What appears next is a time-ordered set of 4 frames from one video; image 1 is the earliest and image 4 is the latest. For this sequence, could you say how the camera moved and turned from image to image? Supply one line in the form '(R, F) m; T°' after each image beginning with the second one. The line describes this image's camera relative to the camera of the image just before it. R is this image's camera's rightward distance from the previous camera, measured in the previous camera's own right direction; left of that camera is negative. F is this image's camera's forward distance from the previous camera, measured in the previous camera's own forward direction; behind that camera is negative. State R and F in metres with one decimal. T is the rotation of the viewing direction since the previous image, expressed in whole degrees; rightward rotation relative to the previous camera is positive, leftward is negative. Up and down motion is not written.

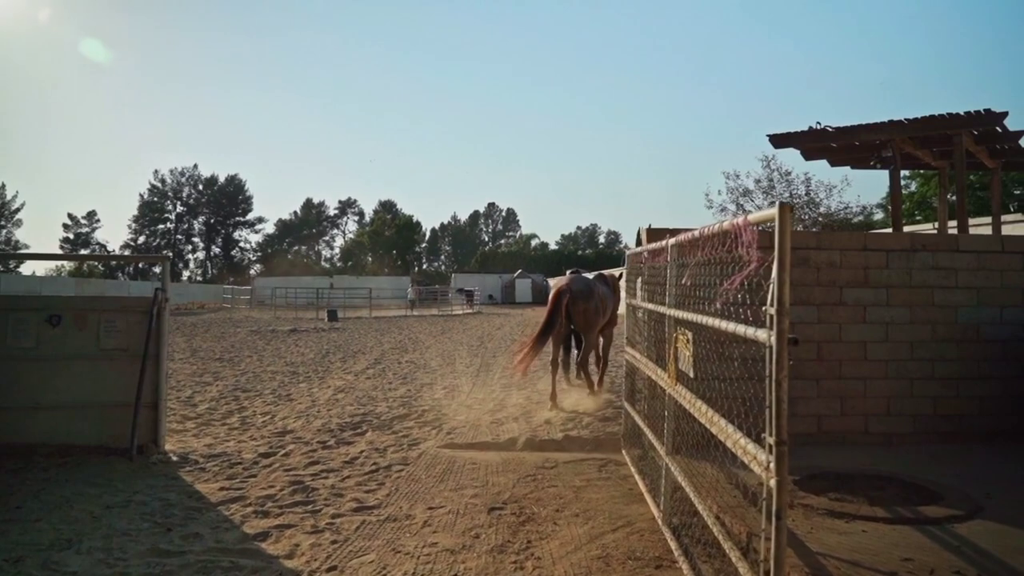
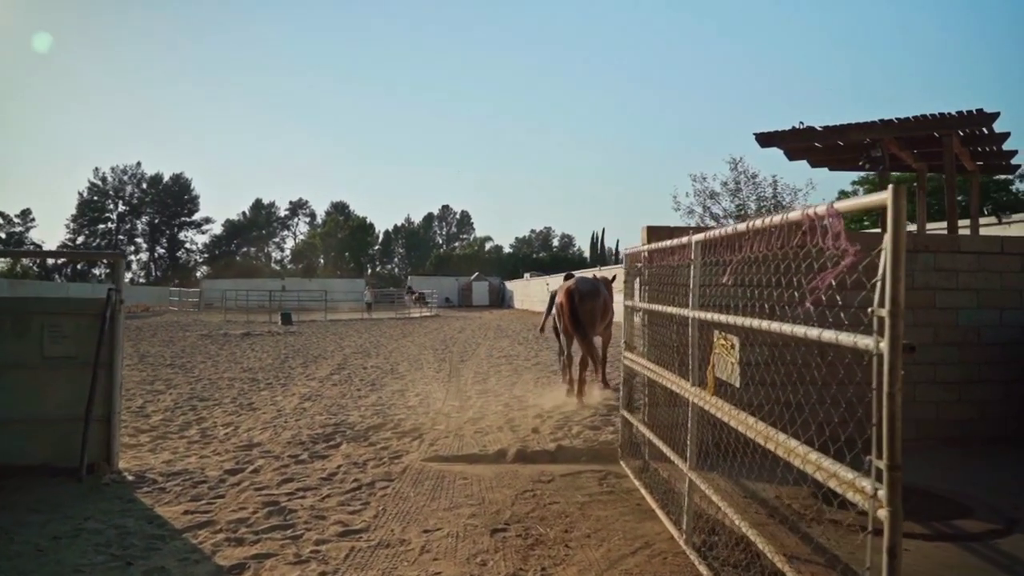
(-0.3, +0.4) m; +4°
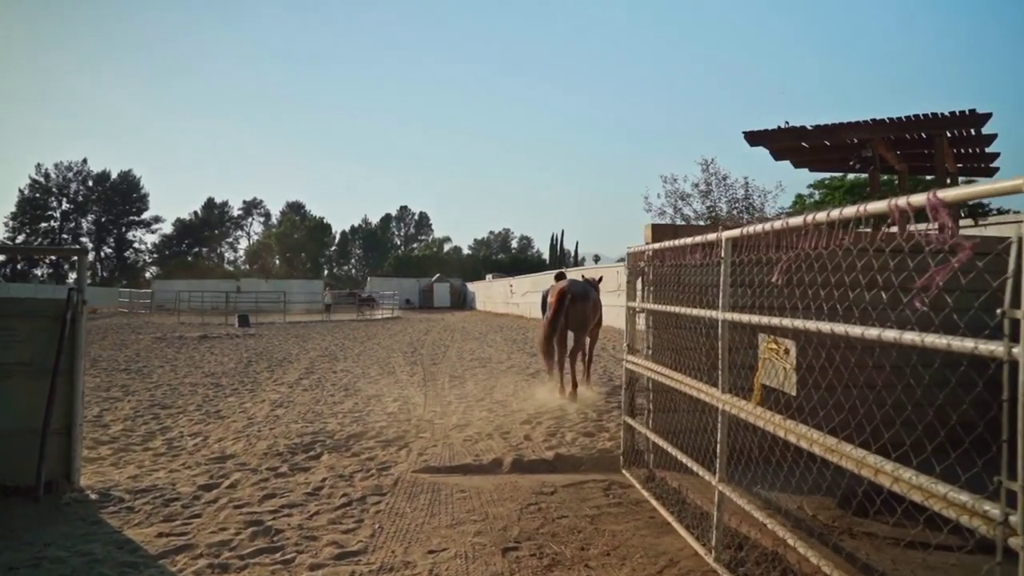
(-0.3, +0.3) m; +3°
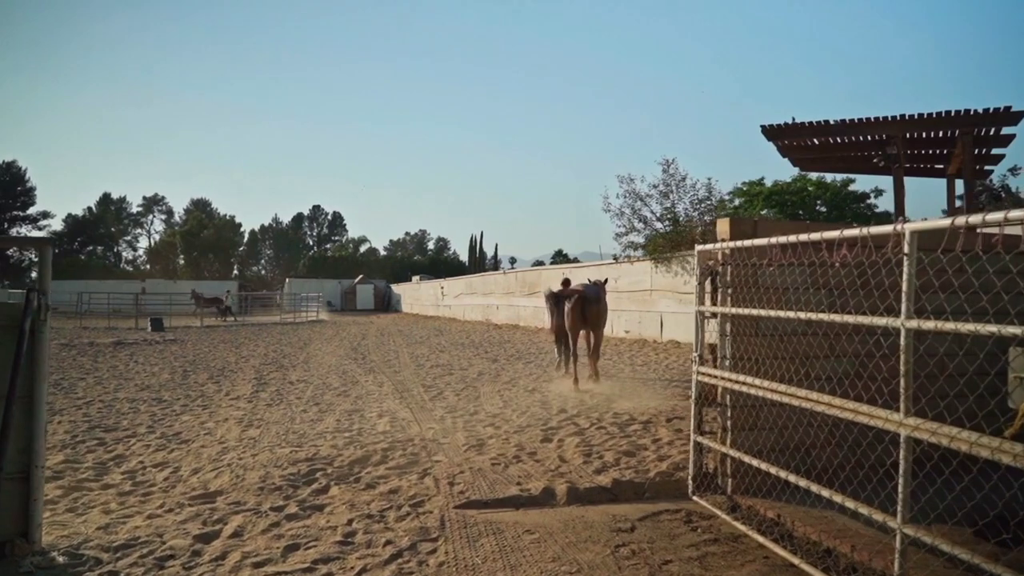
(-1.0, +0.9) m; +7°
